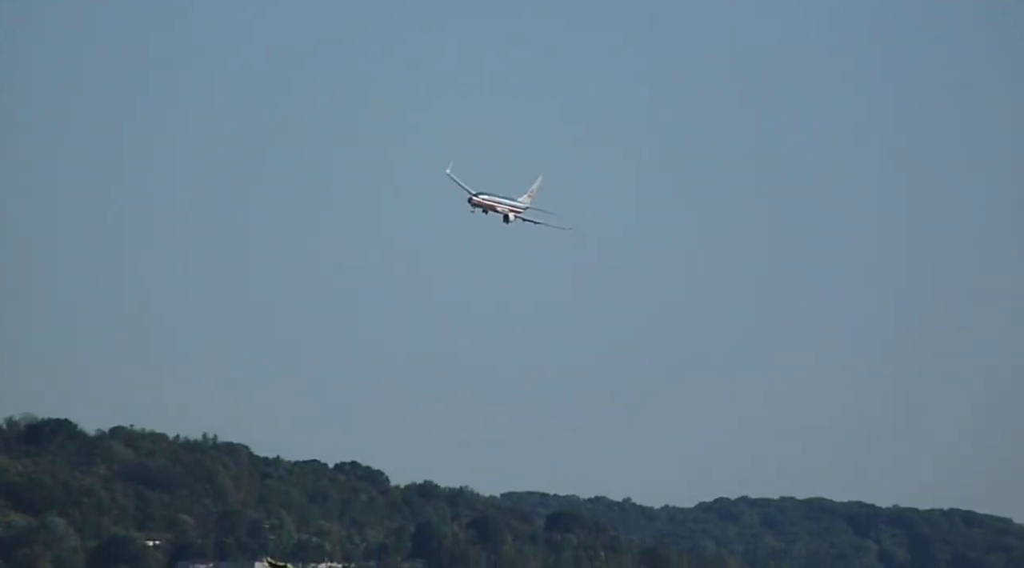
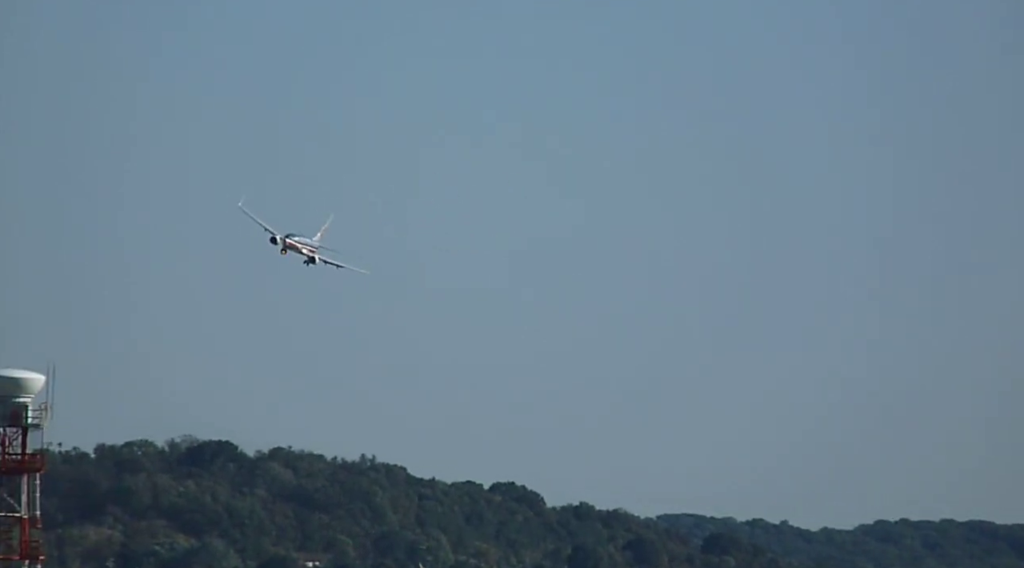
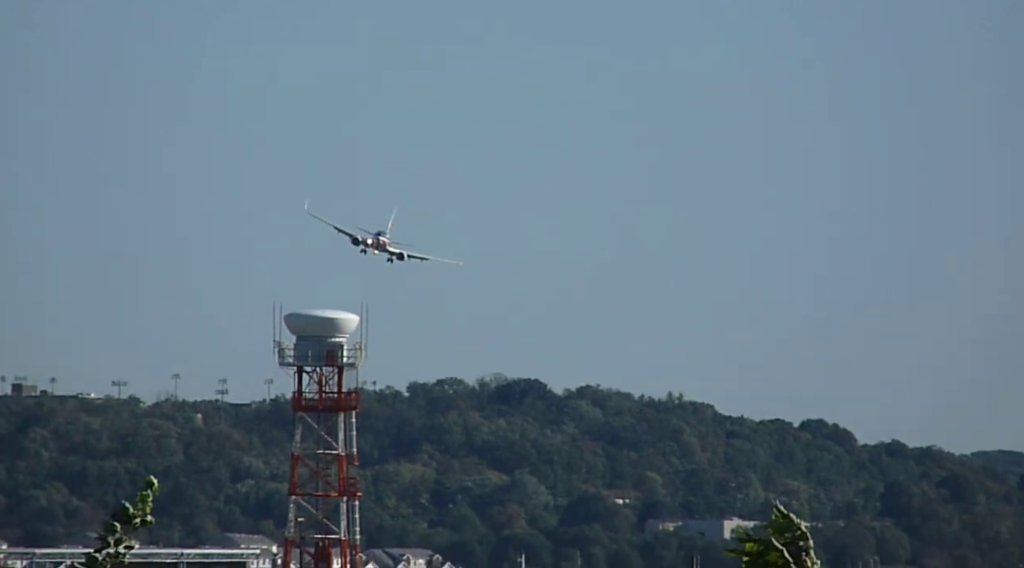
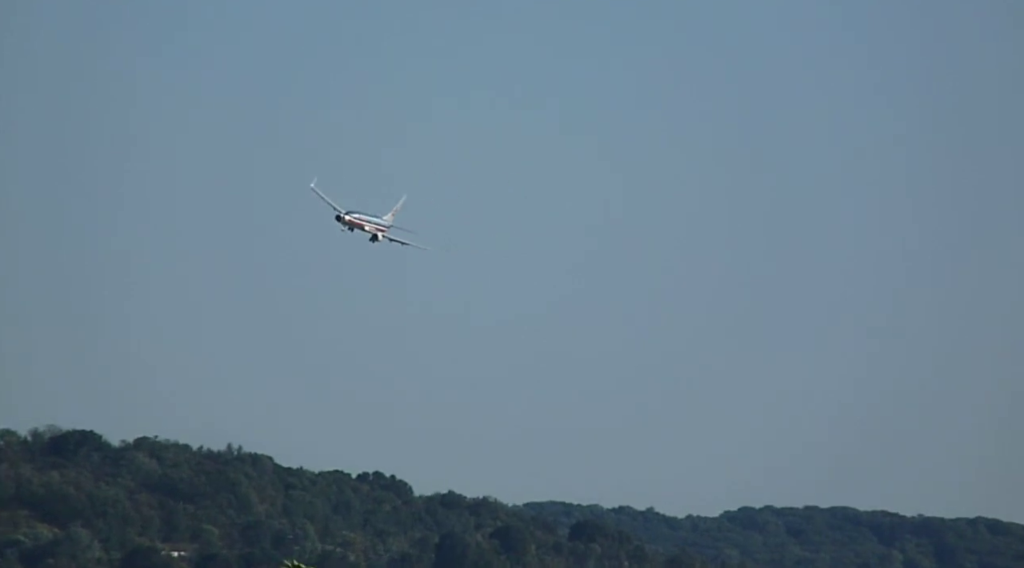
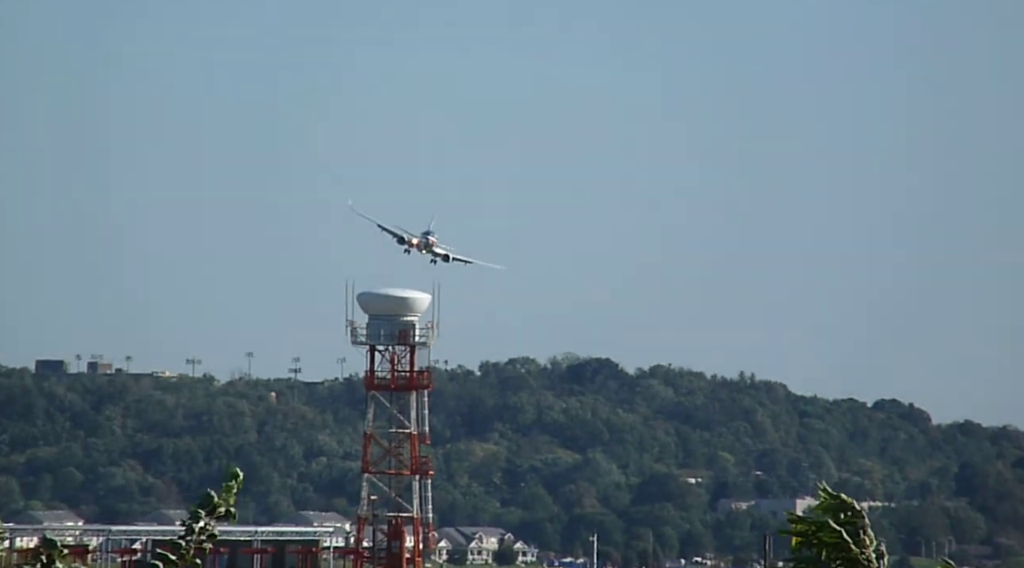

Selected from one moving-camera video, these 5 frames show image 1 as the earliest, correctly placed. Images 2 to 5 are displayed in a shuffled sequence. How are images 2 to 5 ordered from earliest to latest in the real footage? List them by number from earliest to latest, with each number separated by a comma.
4, 2, 3, 5
